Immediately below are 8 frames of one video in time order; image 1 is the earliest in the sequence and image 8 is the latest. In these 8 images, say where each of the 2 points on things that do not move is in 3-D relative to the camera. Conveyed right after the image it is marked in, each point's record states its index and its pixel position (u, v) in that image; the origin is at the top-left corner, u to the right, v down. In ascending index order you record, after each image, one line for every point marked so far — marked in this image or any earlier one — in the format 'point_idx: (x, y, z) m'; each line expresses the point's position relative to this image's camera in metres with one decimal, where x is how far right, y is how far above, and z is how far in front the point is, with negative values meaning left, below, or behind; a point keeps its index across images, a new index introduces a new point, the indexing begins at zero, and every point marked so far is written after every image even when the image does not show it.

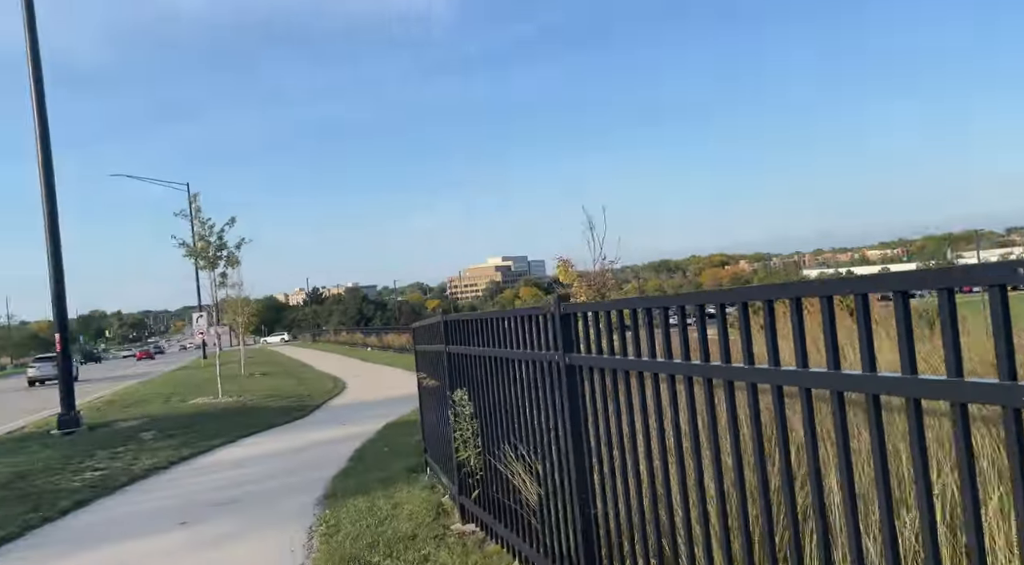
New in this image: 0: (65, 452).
0: (-6.7, -2.5, +10.7) m
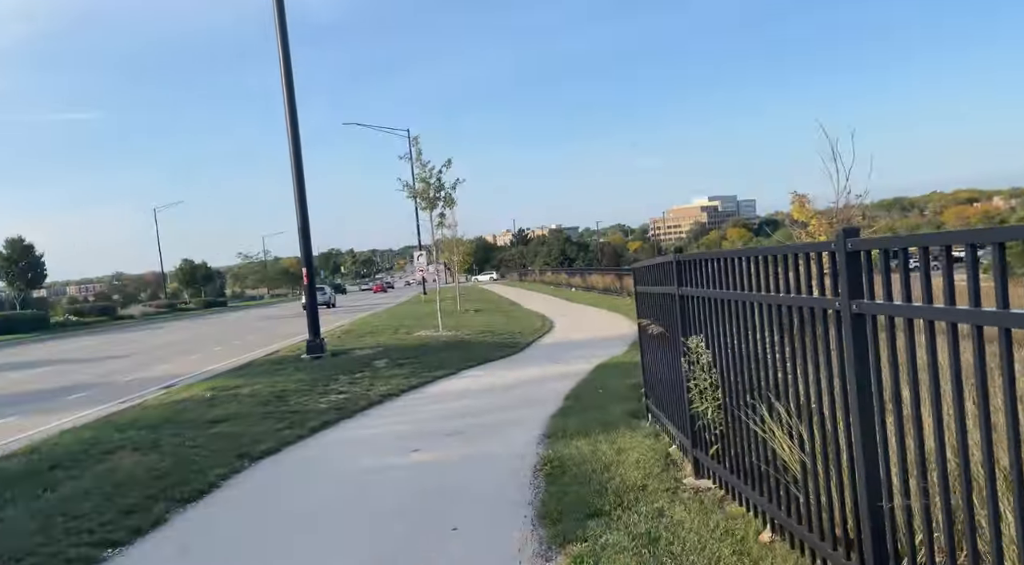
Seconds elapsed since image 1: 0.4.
0: (-3.3, -1.5, +11.9) m
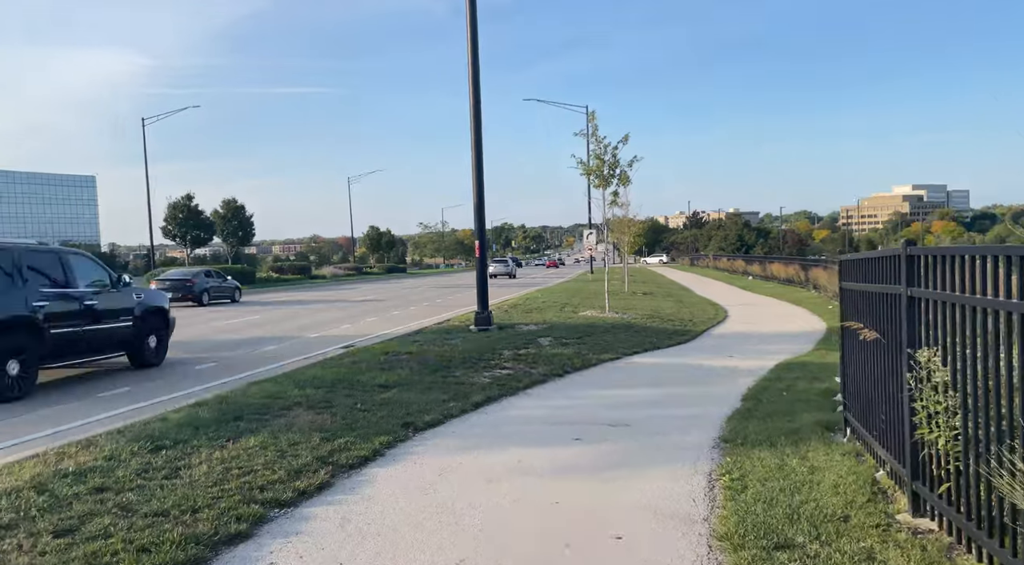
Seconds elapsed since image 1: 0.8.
0: (-0.5, -1.1, +11.9) m
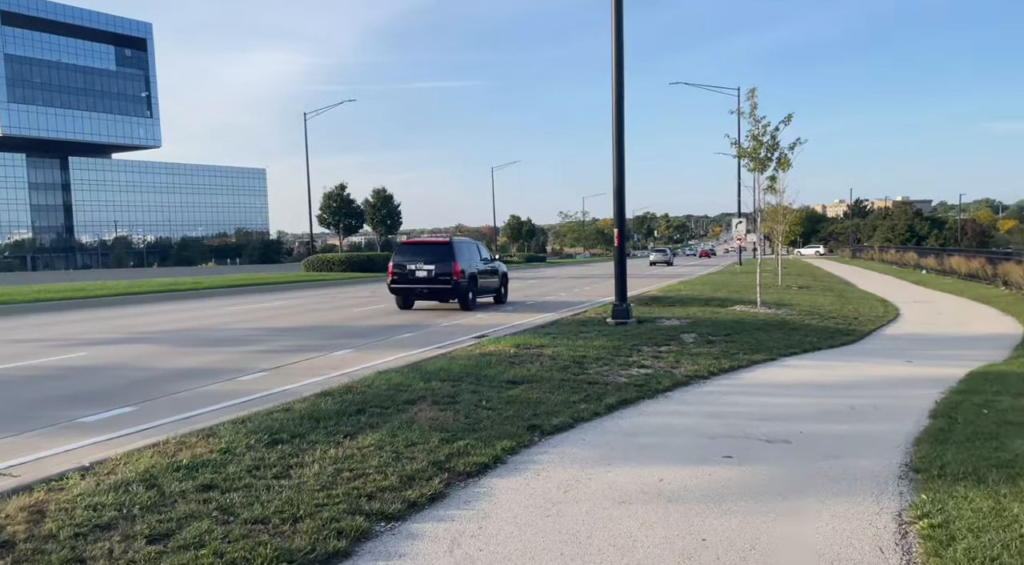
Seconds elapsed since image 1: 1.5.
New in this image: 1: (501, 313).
0: (+1.6, -0.9, +11.2) m
1: (-0.3, -0.7, +17.3) m
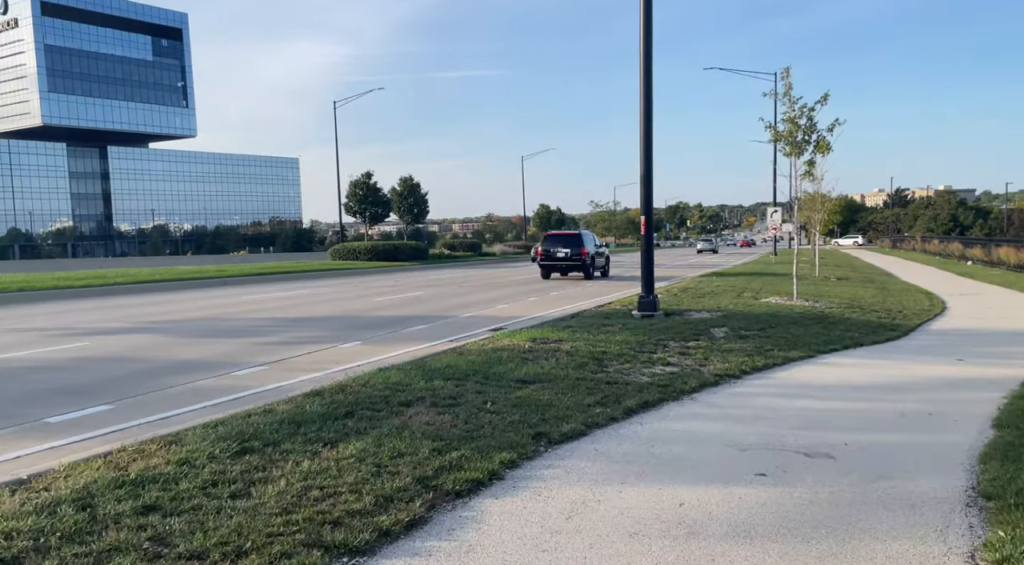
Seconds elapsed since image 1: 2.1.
0: (+1.9, -0.8, +10.4) m
1: (+0.3, -0.5, +16.6) m
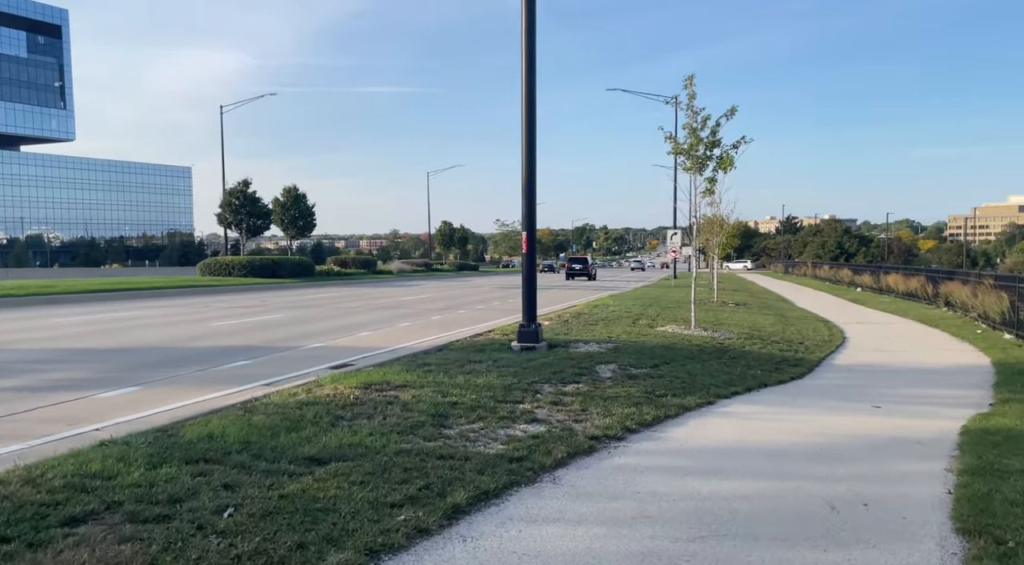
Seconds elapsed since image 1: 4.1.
0: (0.0, -1.2, +8.5) m
1: (-2.4, -1.0, +14.4) m
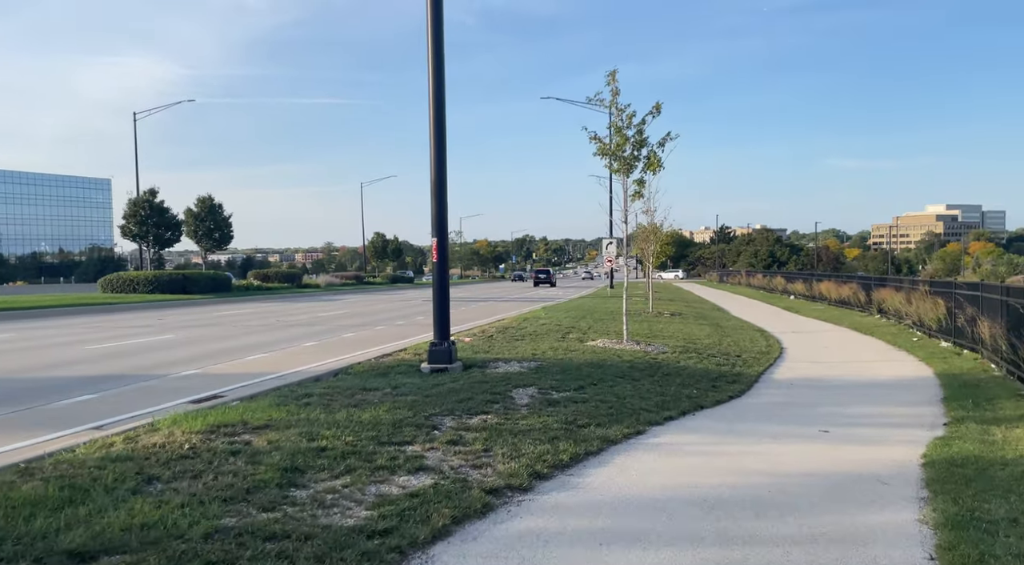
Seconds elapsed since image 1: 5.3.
0: (-1.1, -1.3, +7.1) m
1: (-4.0, -1.3, +12.8) m
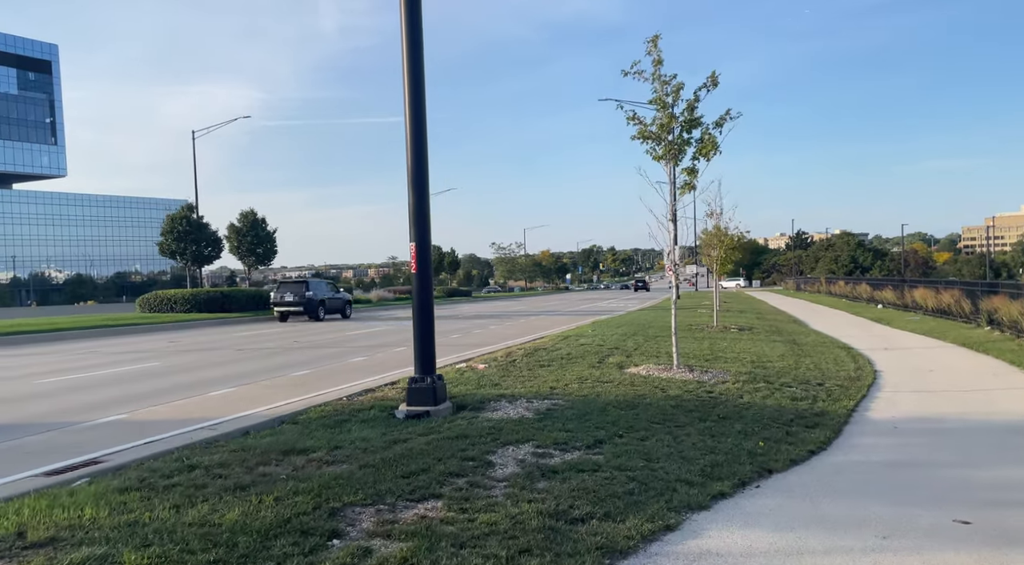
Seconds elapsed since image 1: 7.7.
0: (-1.4, -1.4, +4.8) m
1: (-3.7, -1.5, +10.7) m
